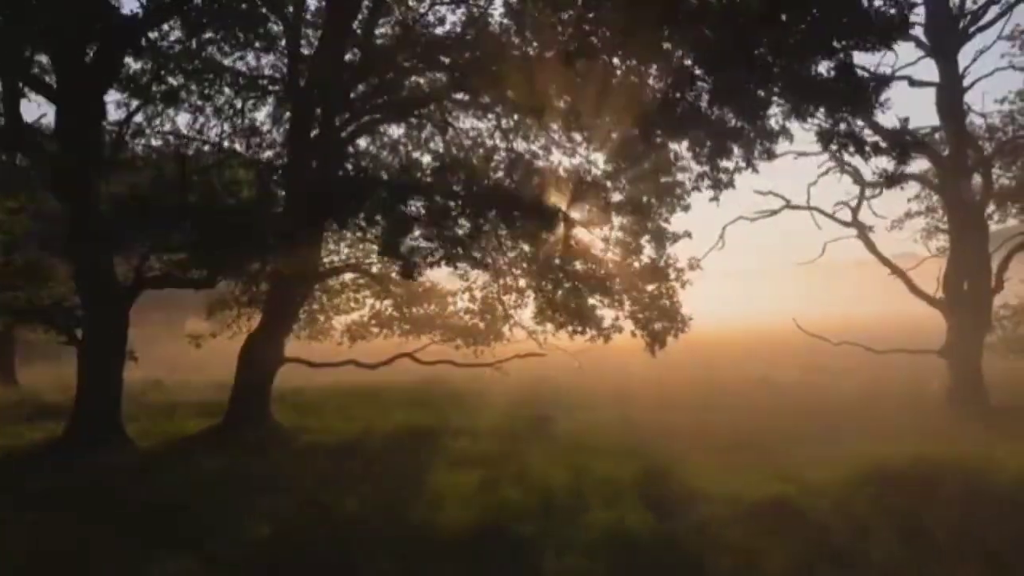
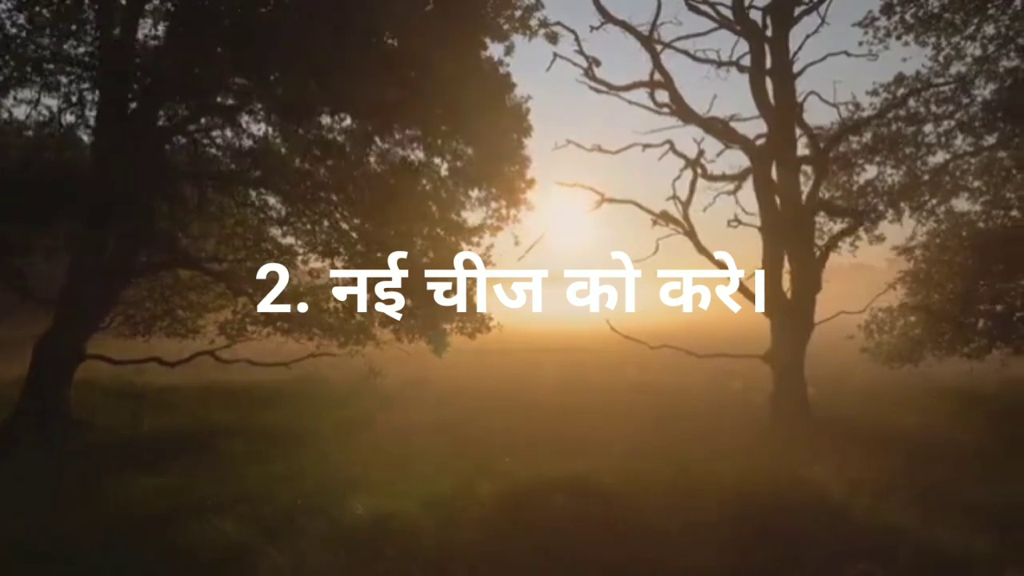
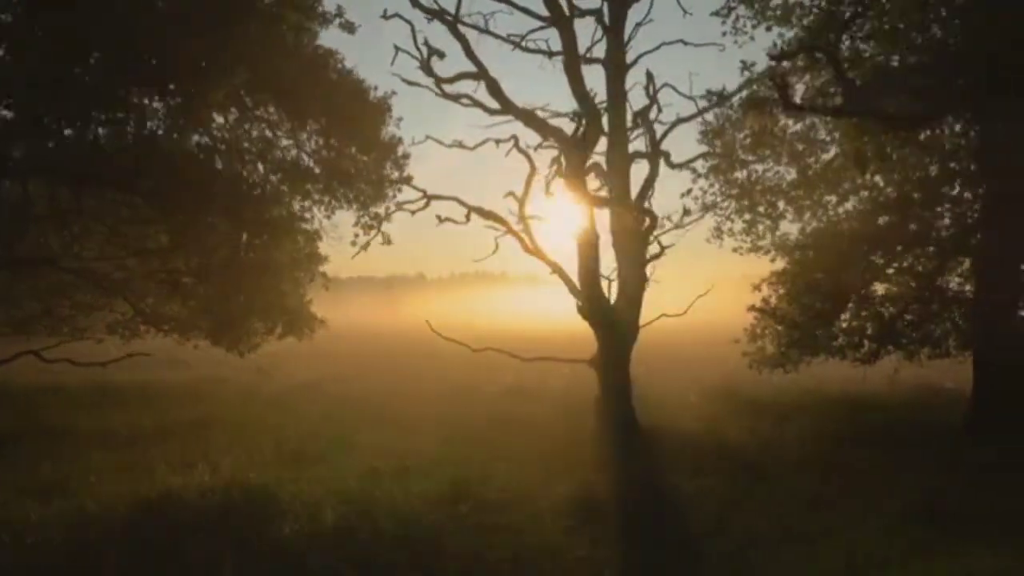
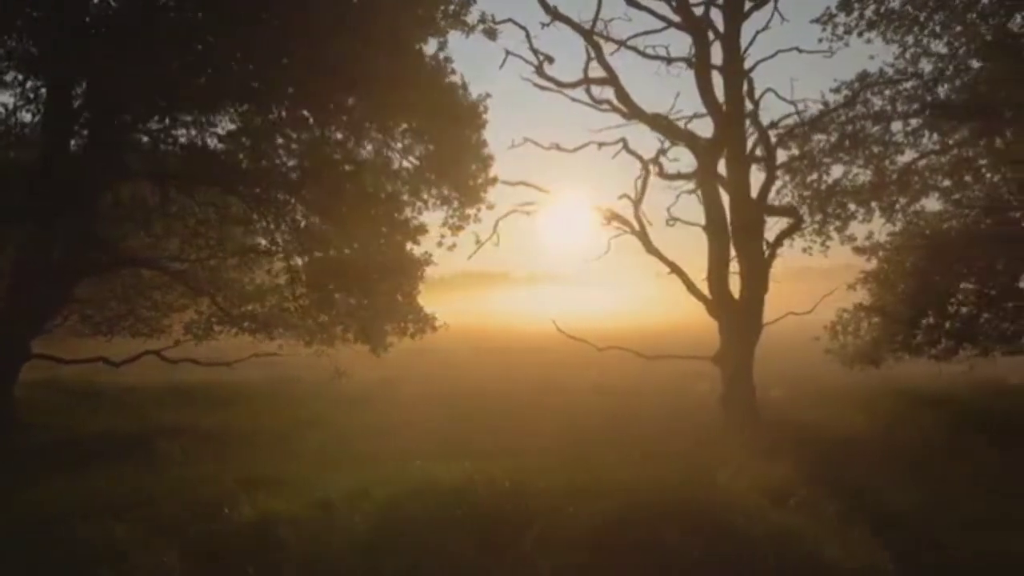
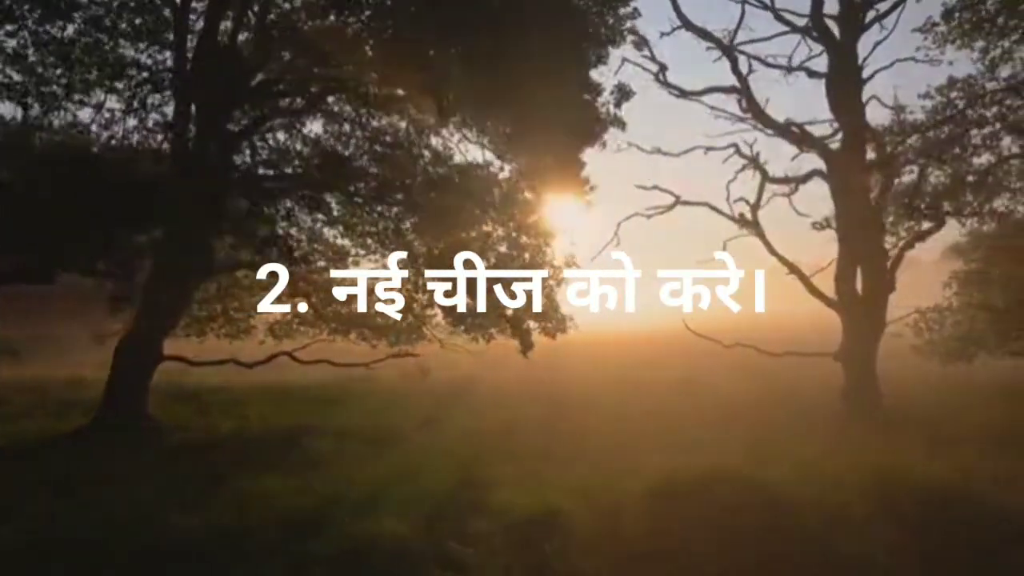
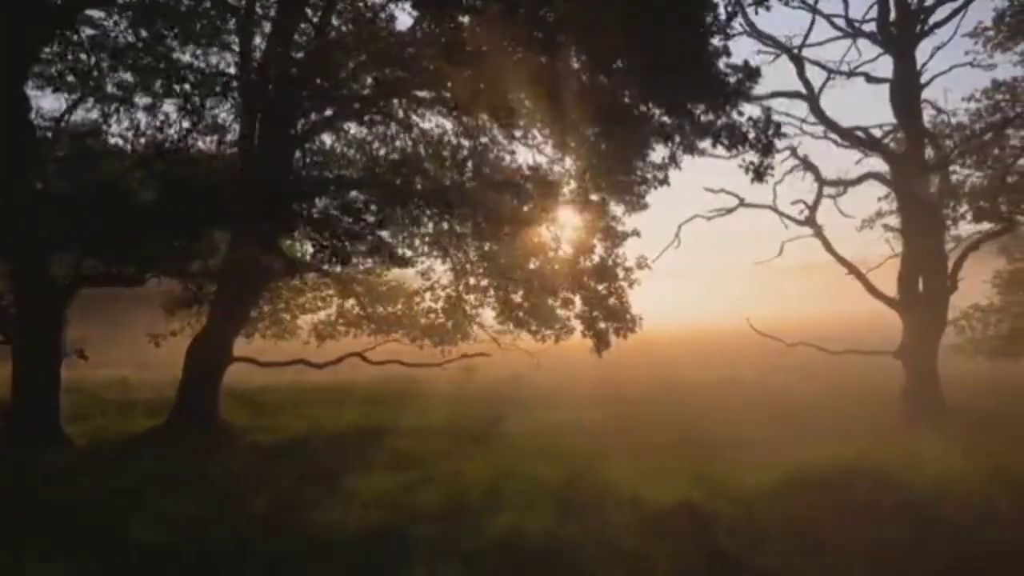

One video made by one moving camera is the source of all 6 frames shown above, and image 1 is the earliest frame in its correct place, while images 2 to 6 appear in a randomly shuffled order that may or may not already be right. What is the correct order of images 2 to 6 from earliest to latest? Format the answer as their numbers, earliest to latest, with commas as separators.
6, 5, 2, 4, 3
